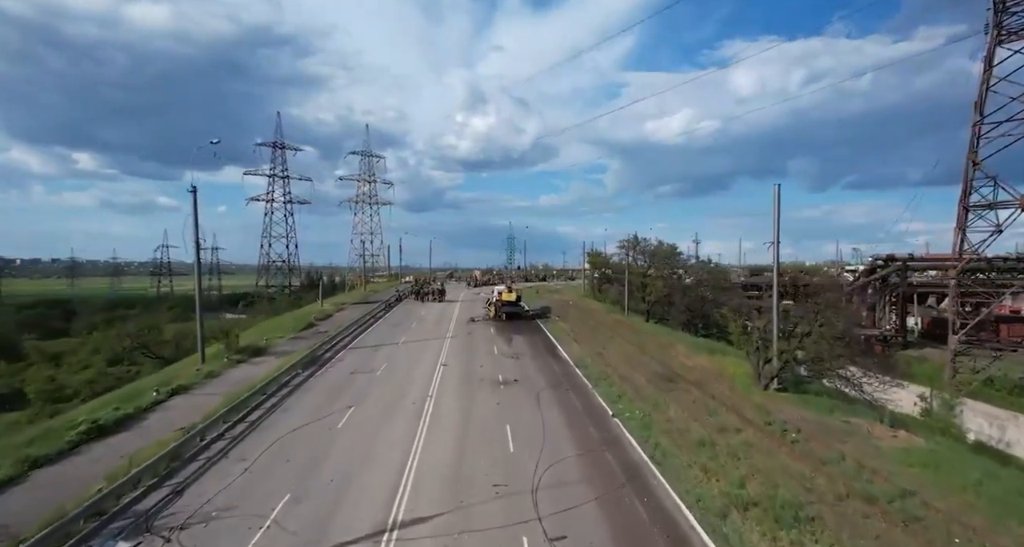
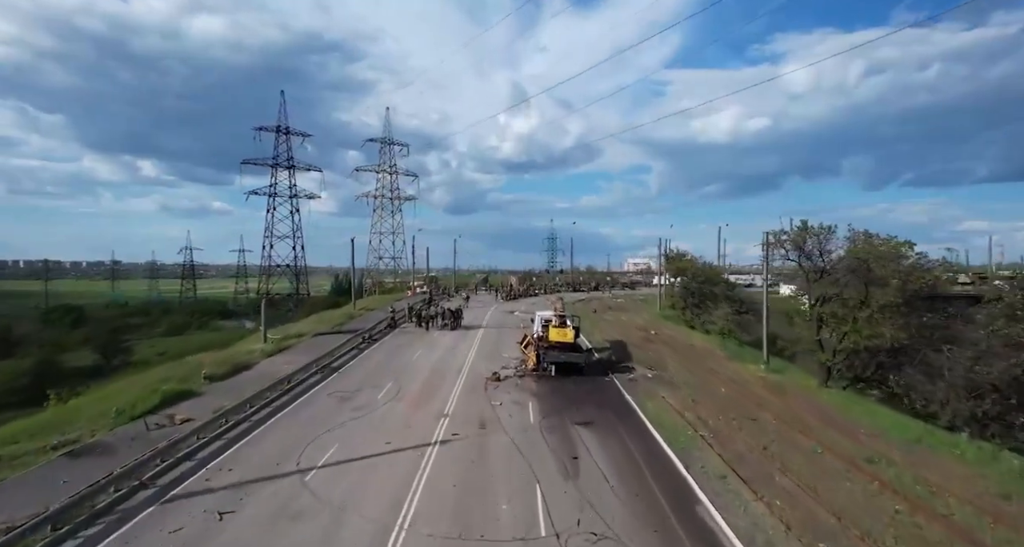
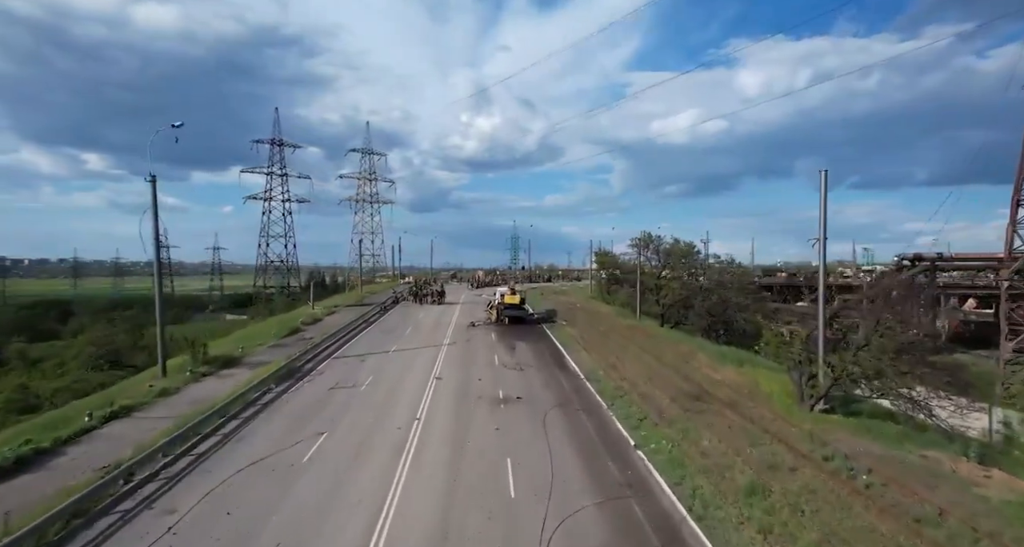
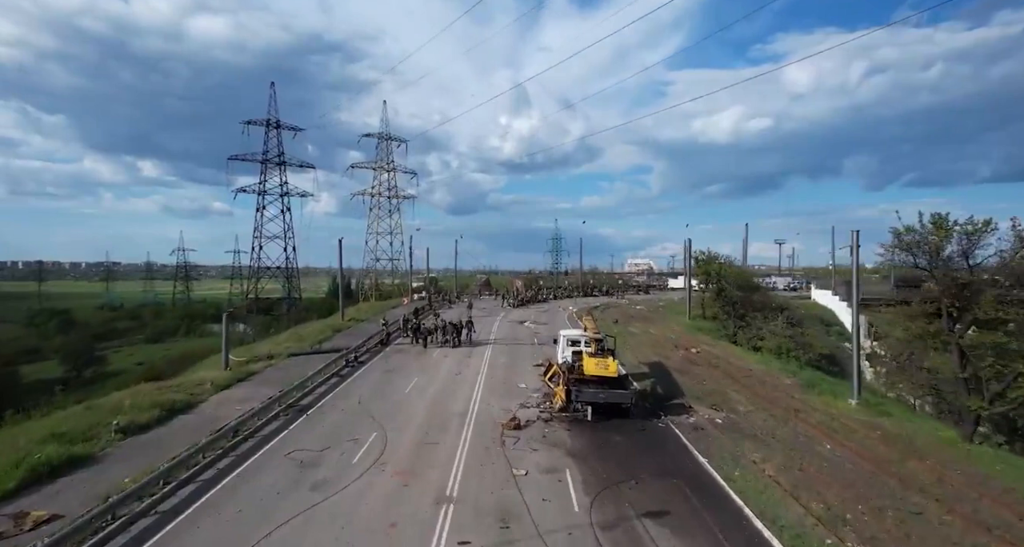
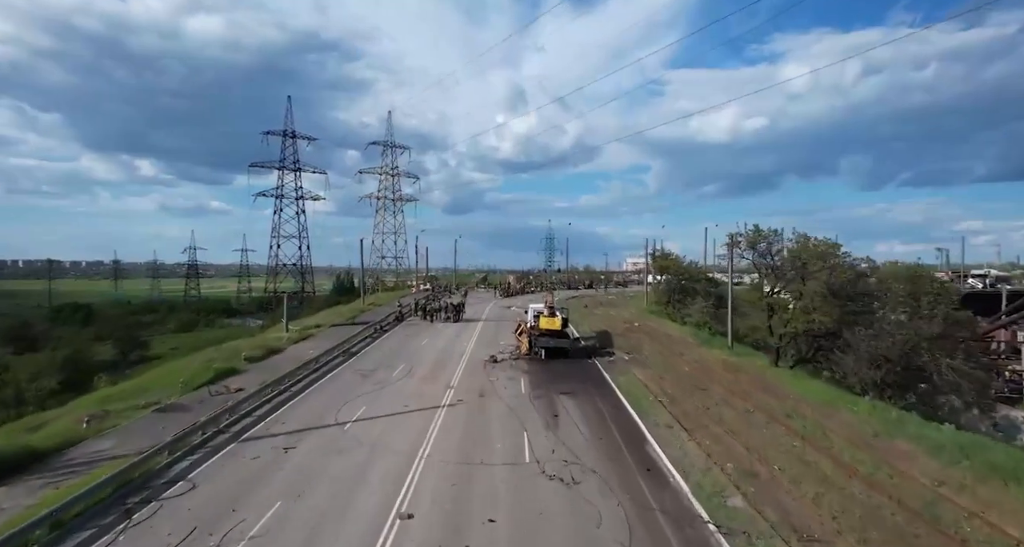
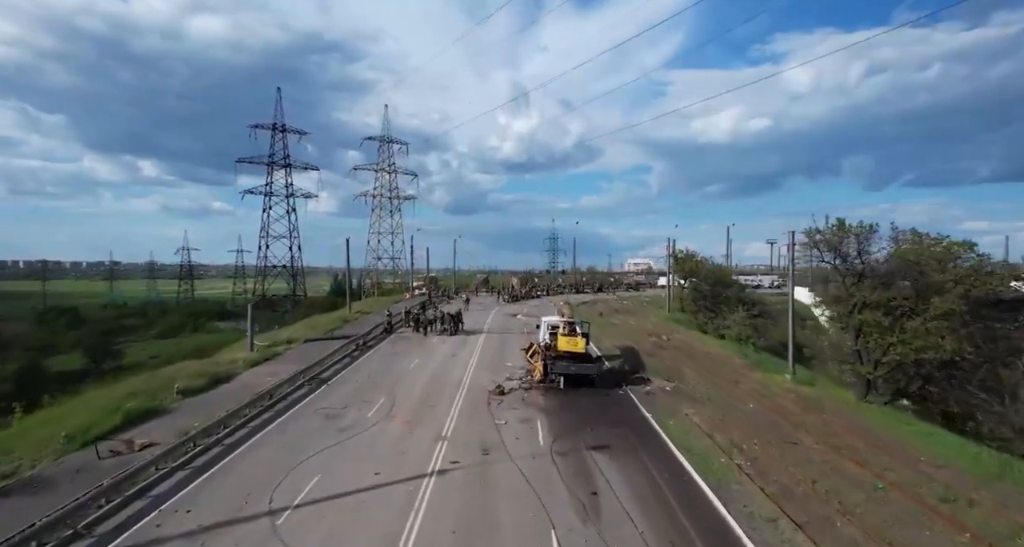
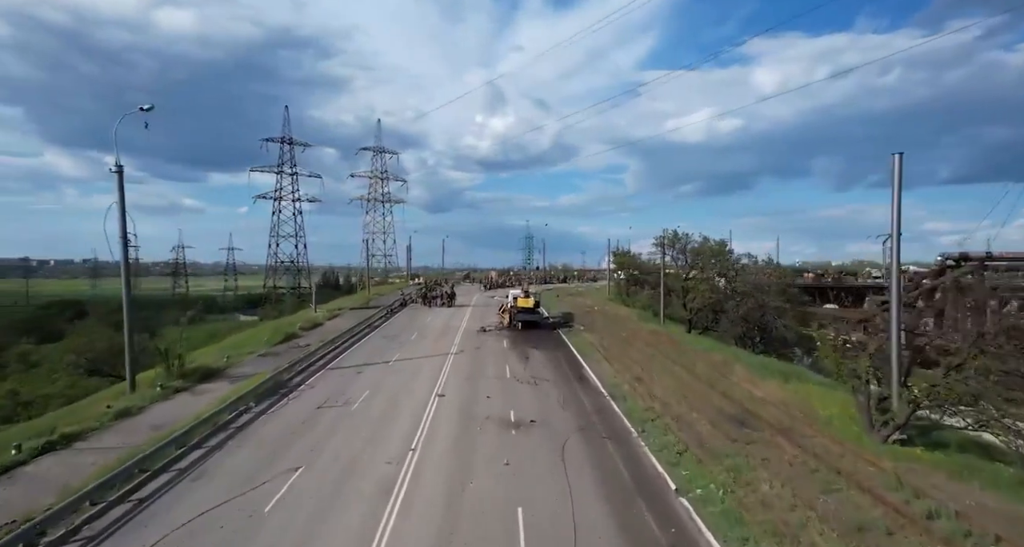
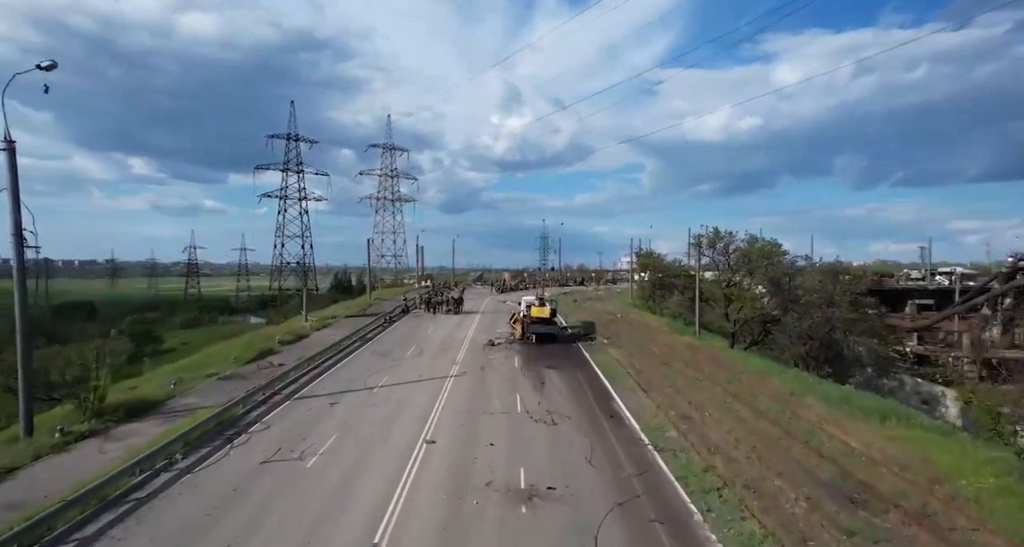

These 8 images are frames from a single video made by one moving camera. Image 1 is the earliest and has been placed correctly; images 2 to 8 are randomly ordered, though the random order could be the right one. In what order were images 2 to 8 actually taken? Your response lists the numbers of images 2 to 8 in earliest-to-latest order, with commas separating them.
3, 7, 8, 5, 2, 6, 4
